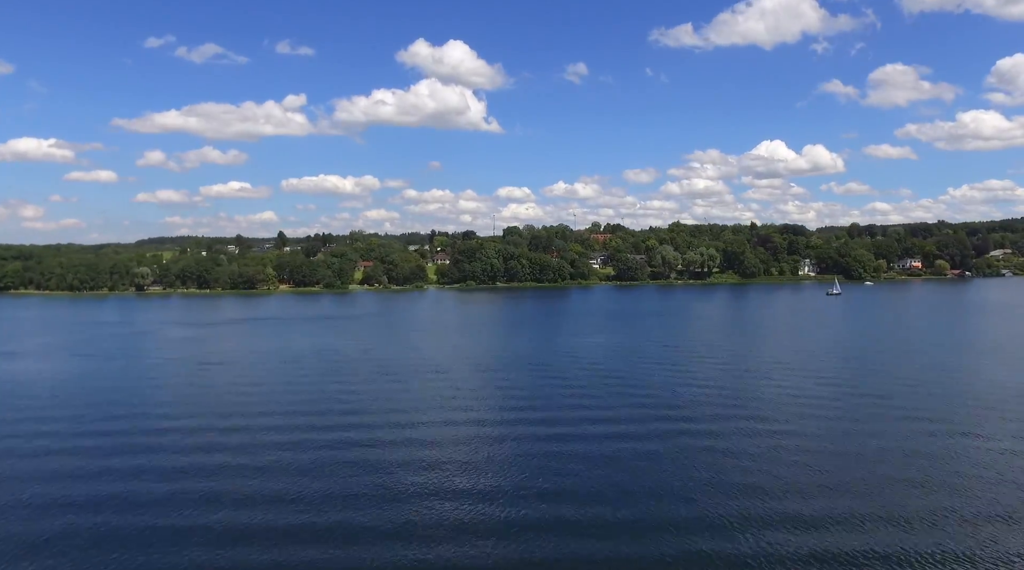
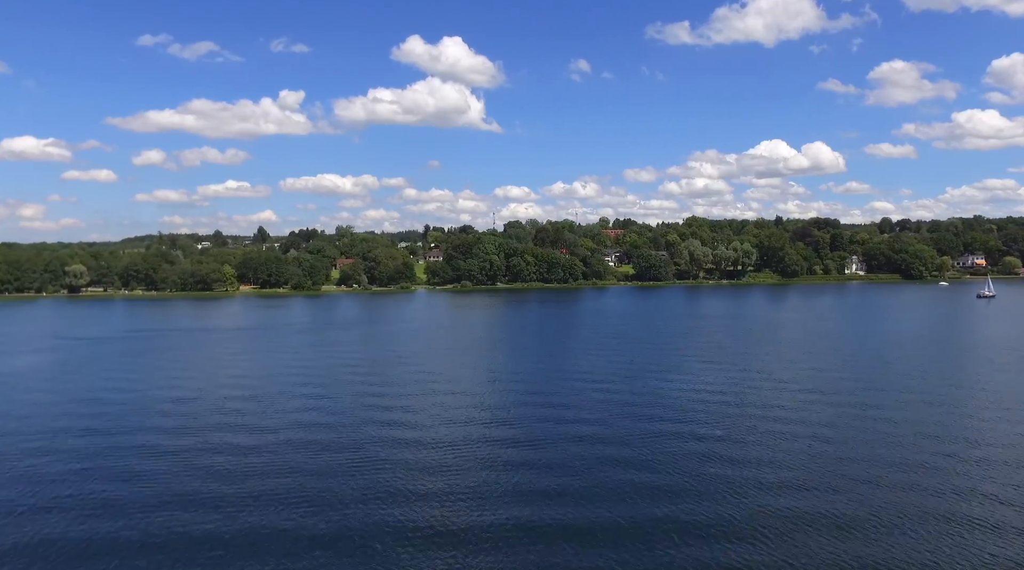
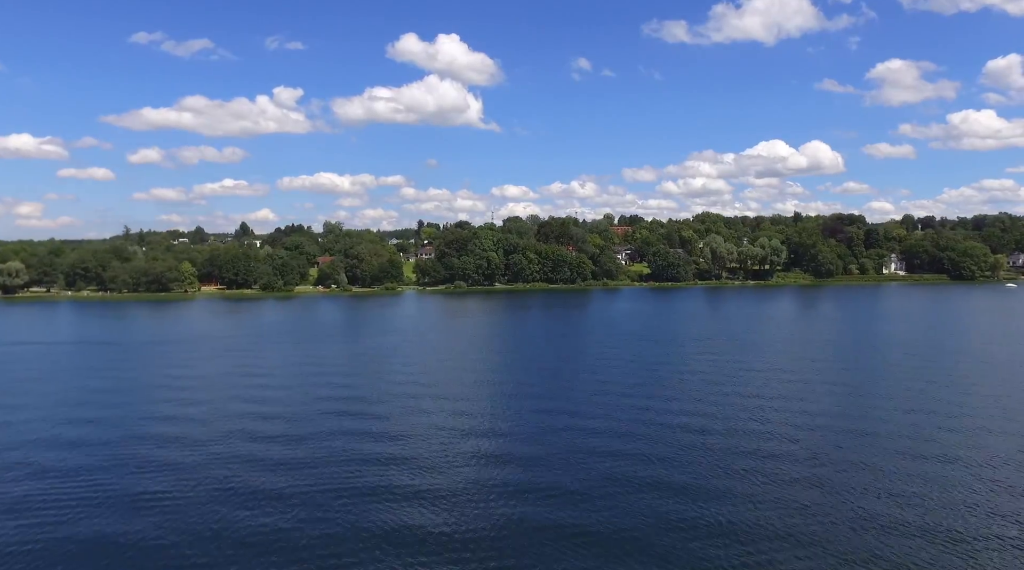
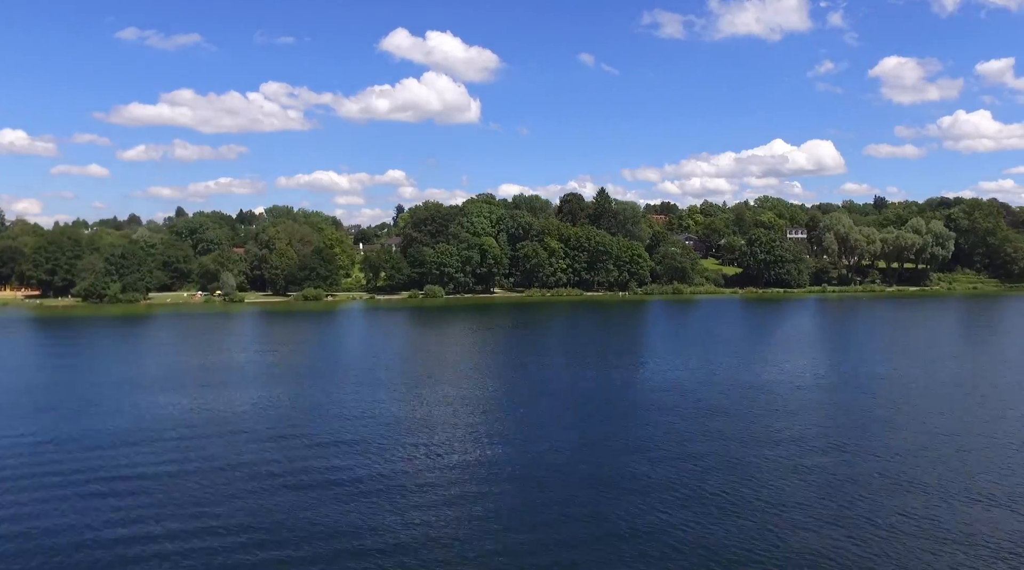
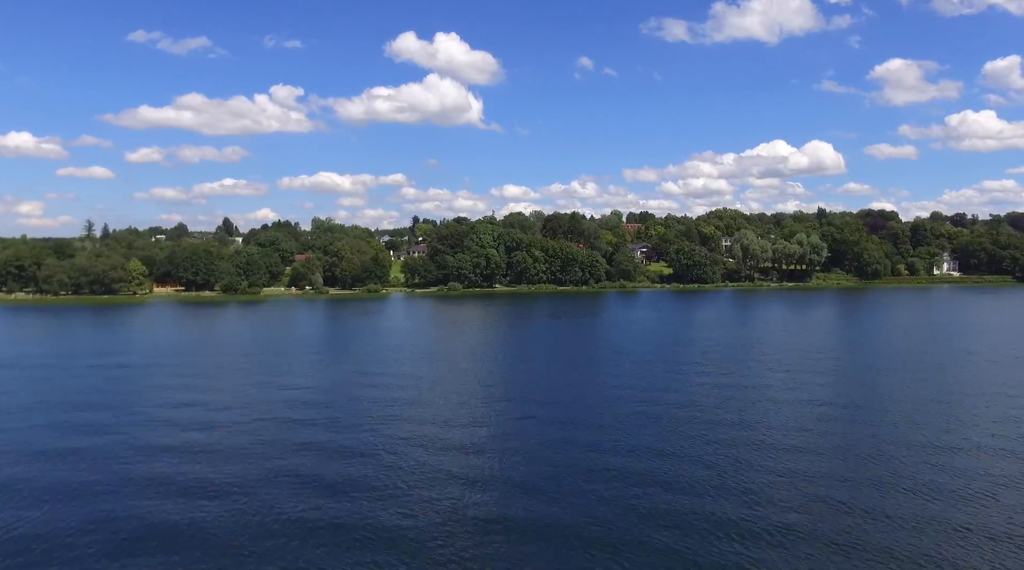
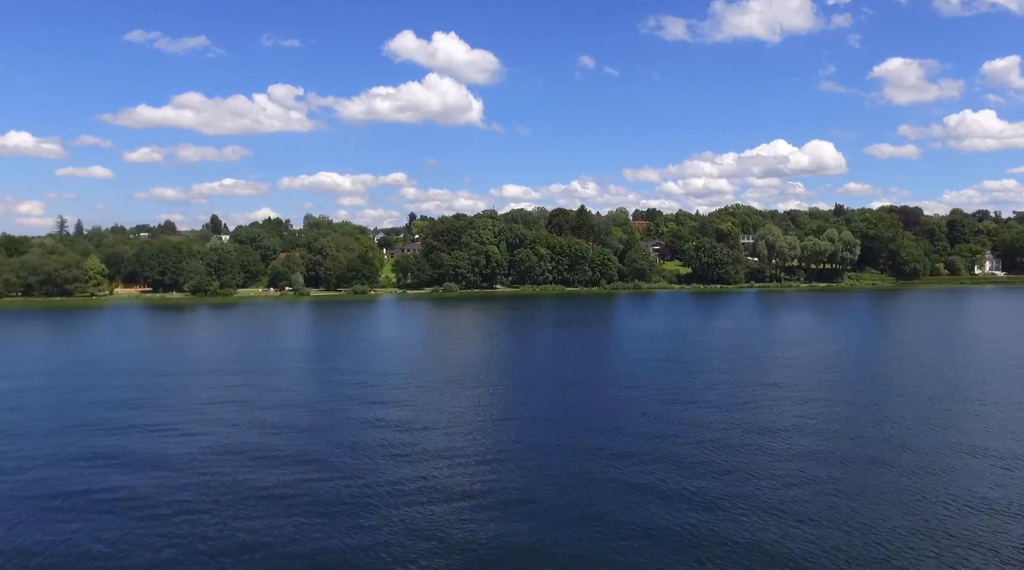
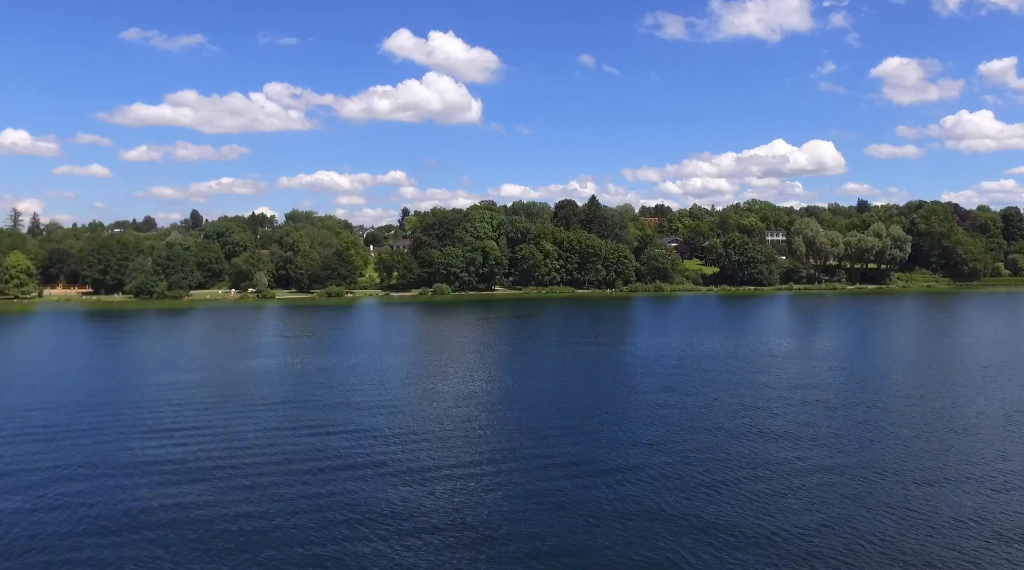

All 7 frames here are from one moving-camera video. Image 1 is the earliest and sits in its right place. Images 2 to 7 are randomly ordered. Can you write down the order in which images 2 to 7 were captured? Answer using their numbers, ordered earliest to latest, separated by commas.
2, 3, 5, 6, 7, 4
